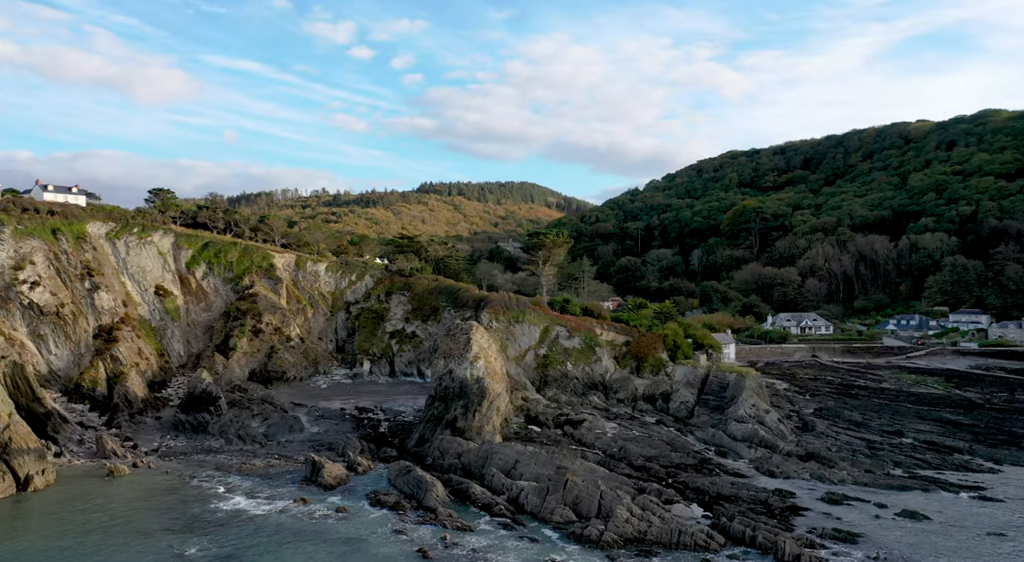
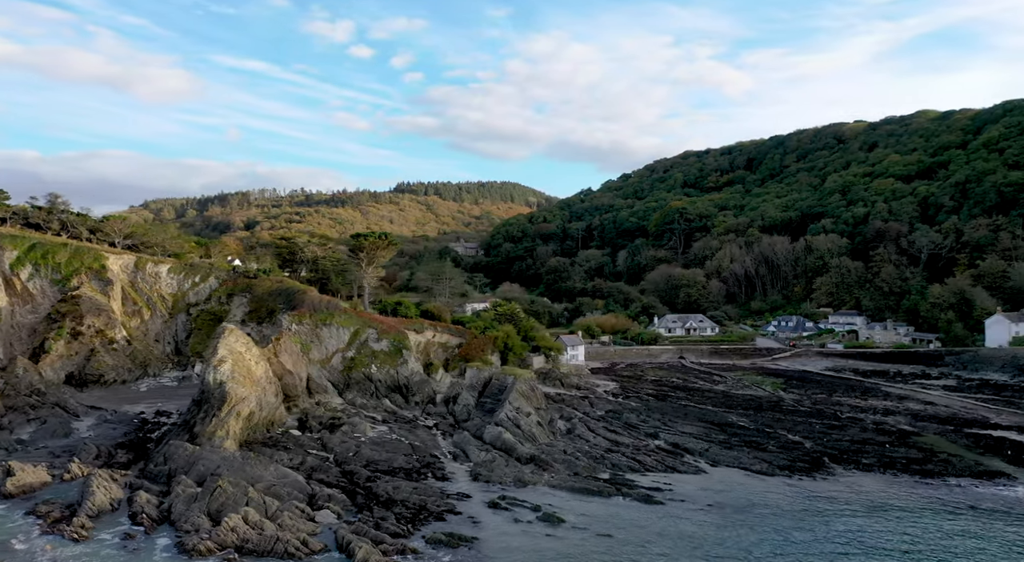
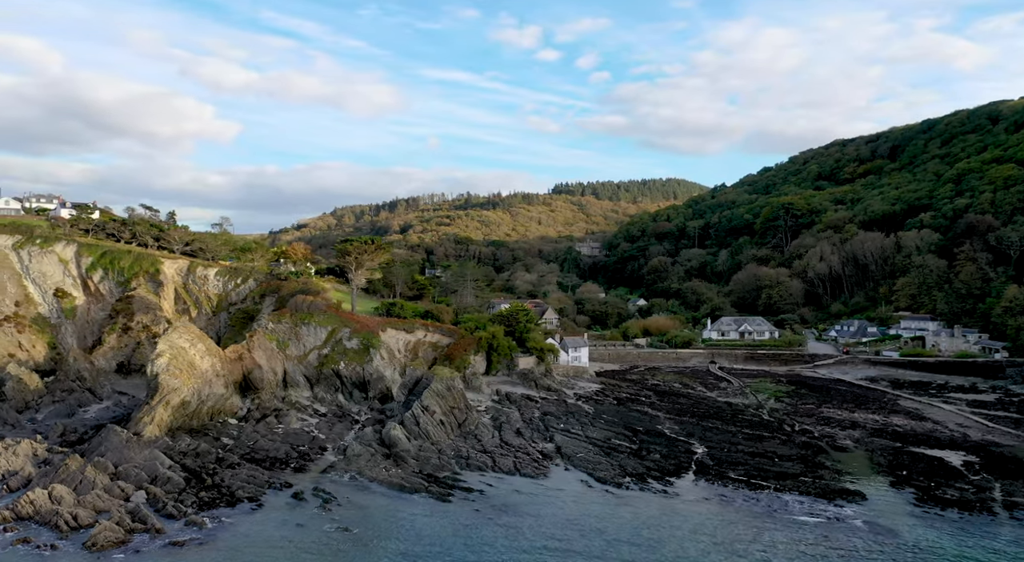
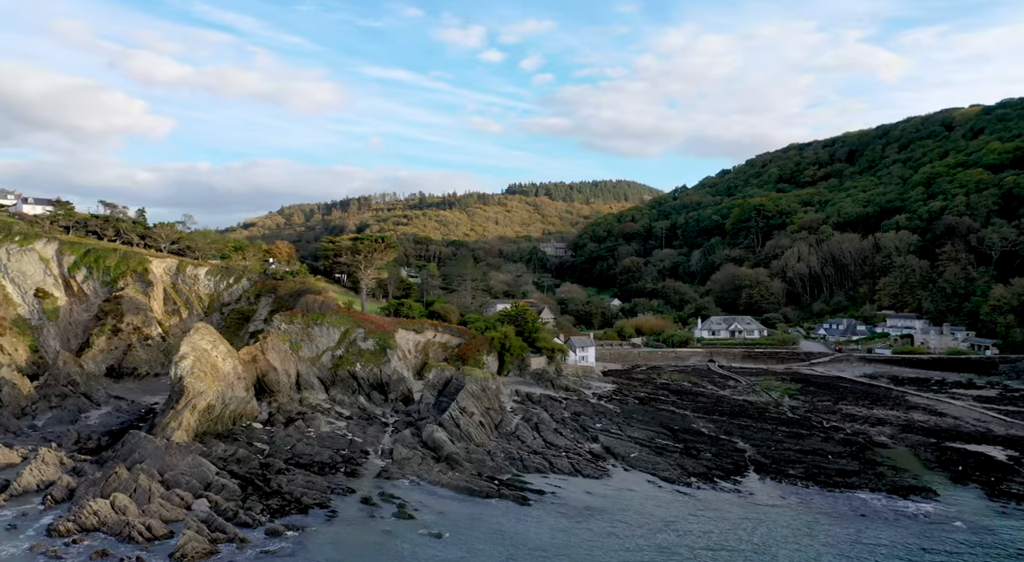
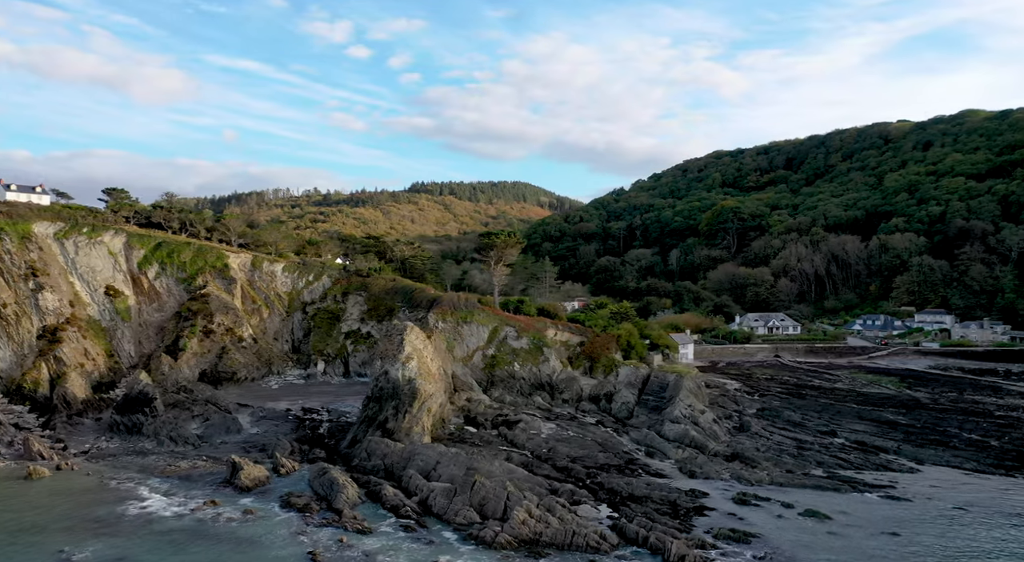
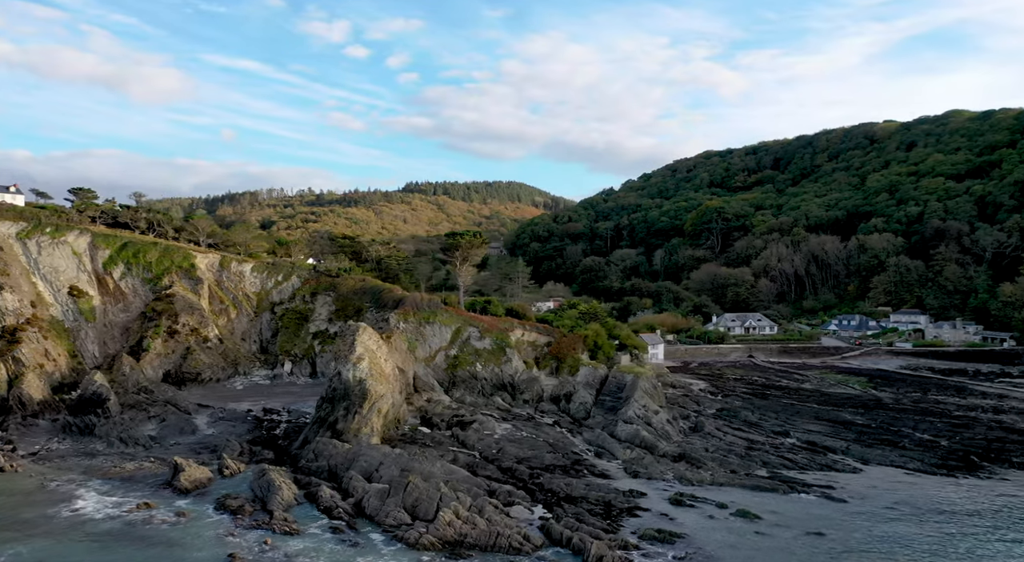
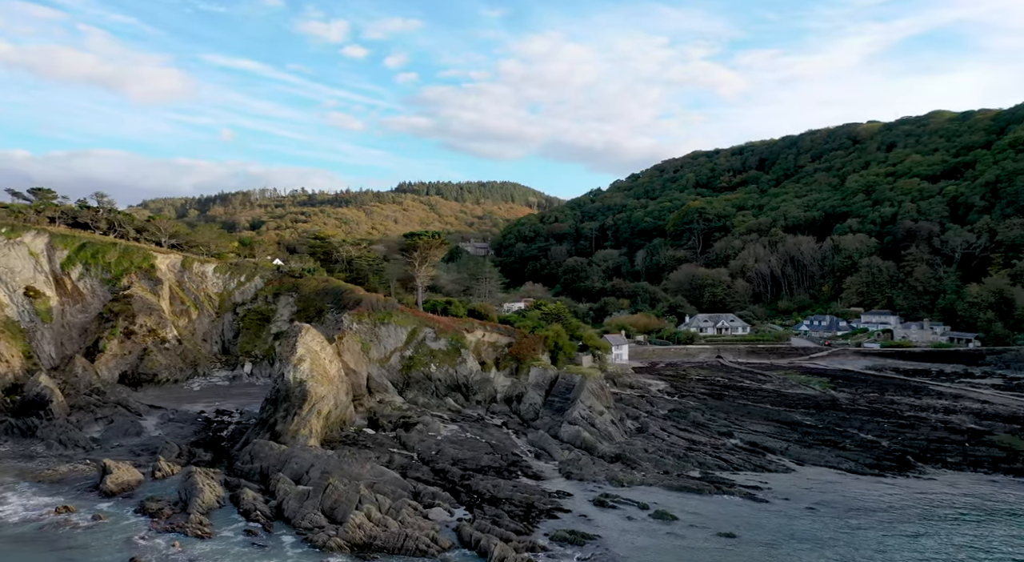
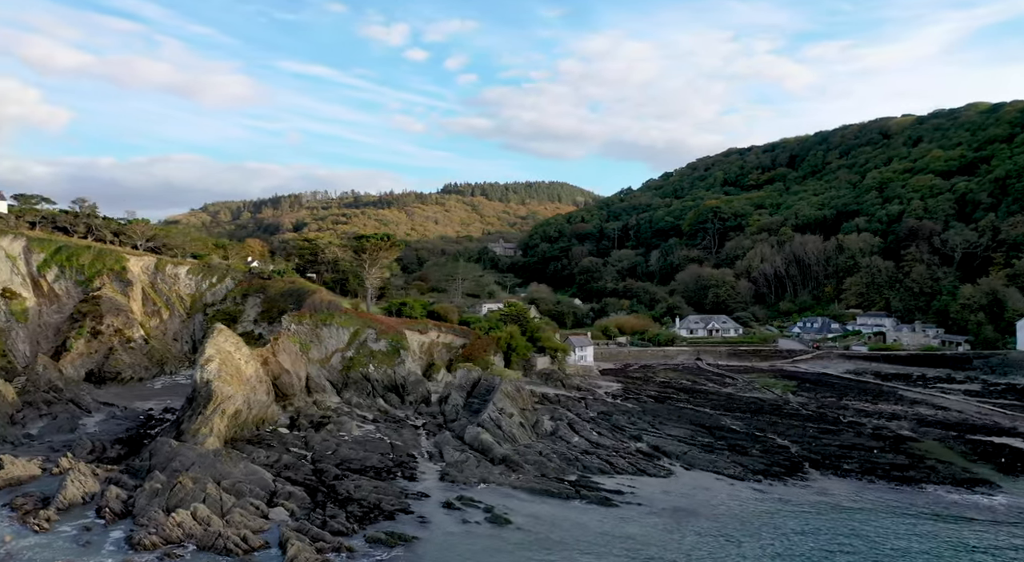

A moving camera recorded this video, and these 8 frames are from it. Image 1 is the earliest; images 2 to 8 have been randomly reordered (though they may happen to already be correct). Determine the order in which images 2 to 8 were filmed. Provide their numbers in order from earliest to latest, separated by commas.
5, 6, 7, 2, 8, 4, 3
